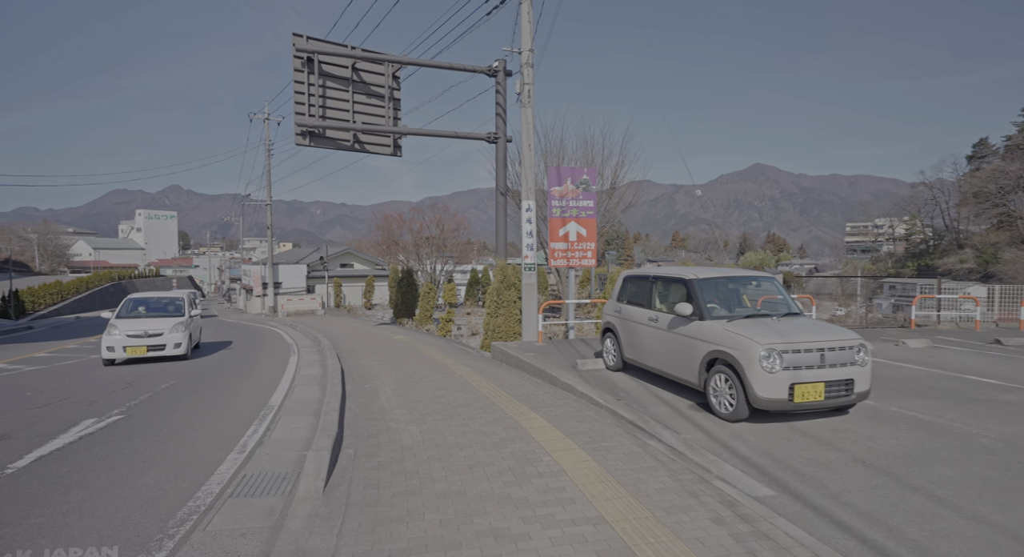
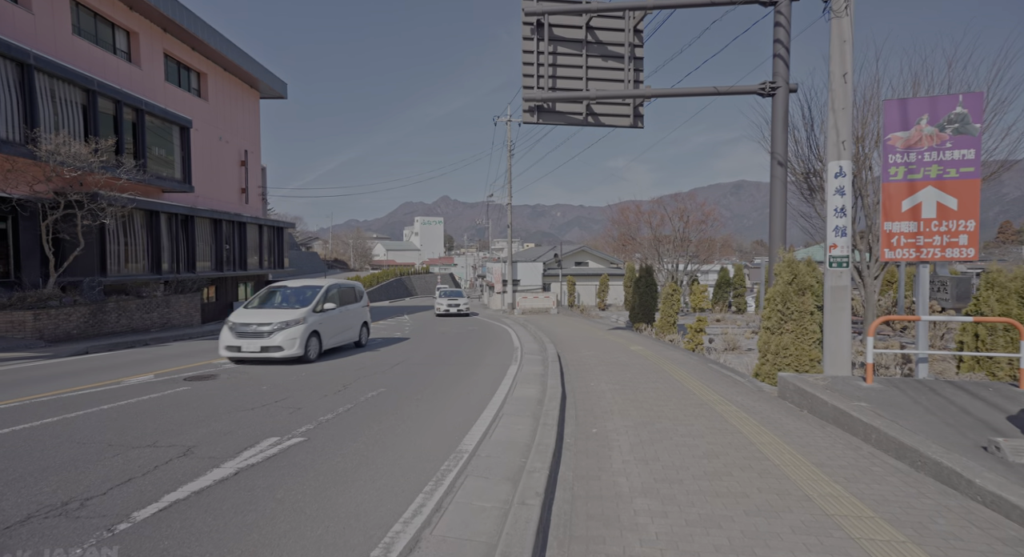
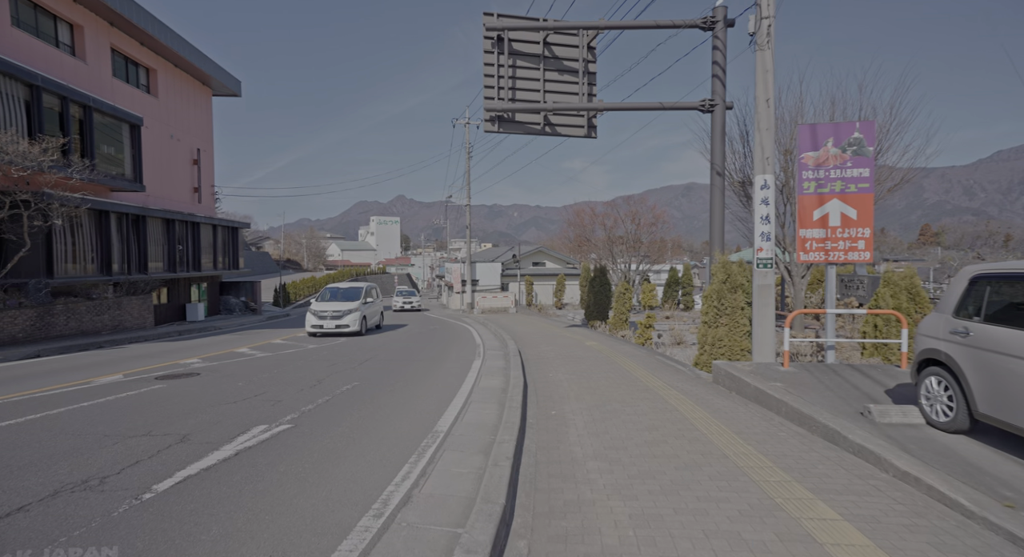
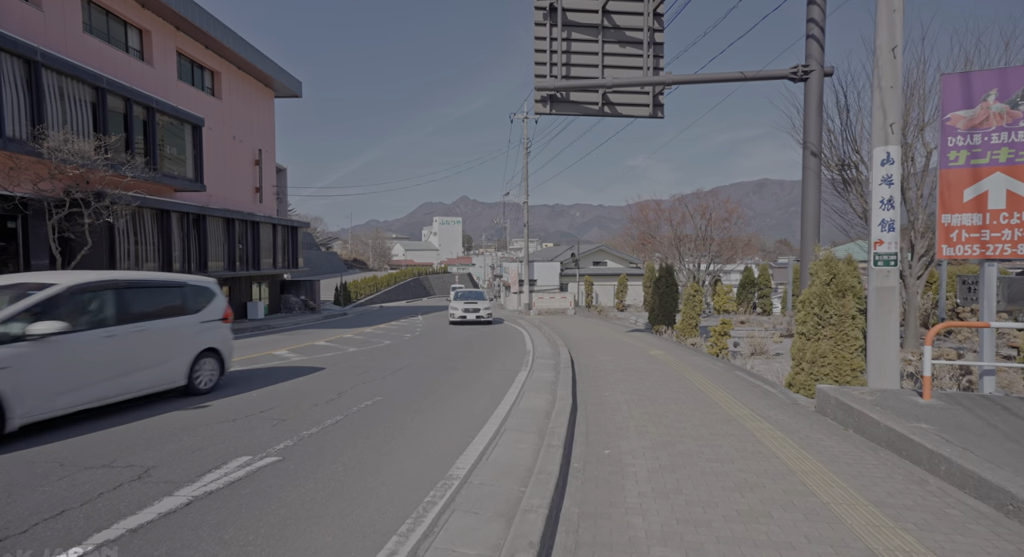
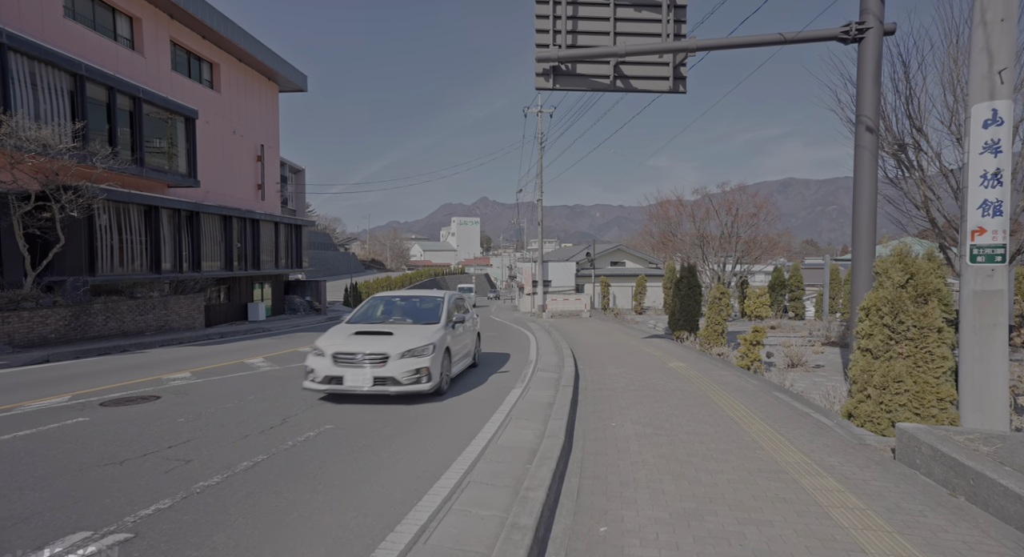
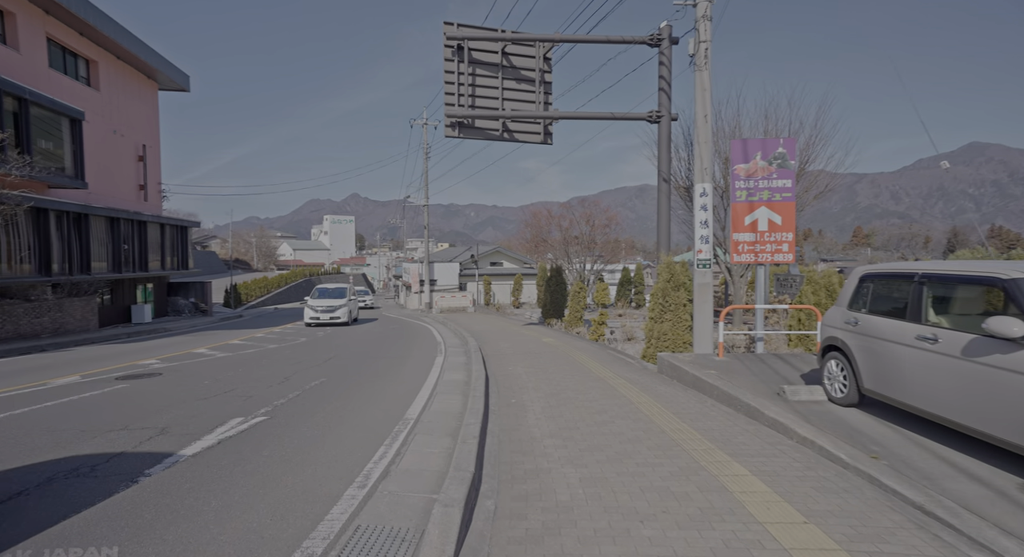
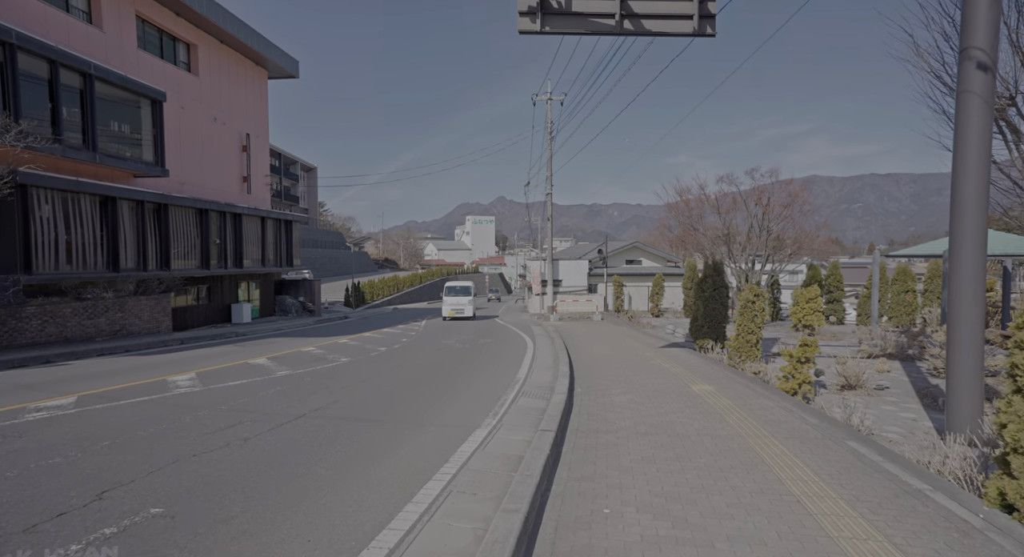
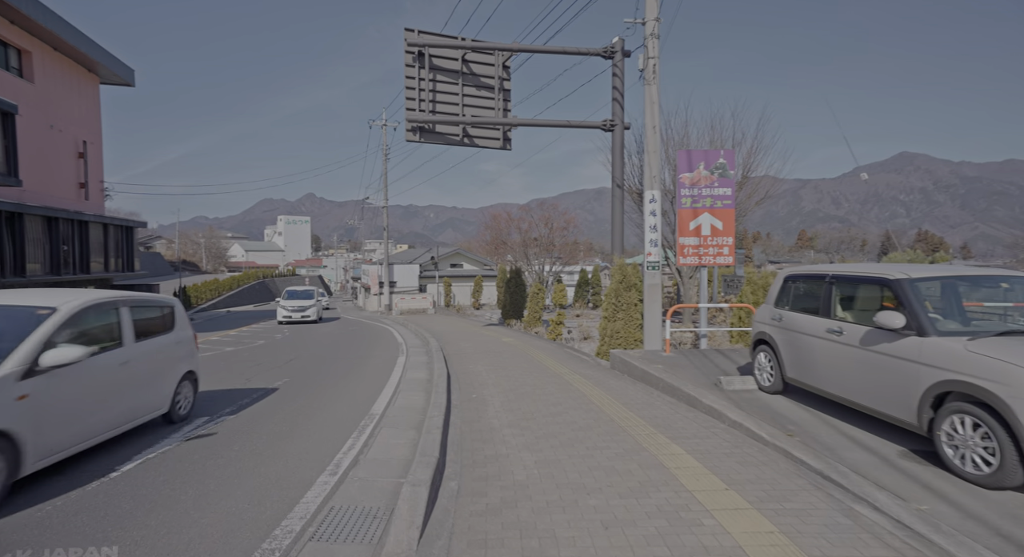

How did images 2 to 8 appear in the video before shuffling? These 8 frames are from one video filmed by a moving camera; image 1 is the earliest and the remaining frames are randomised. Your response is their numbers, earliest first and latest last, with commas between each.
8, 6, 3, 2, 4, 5, 7
